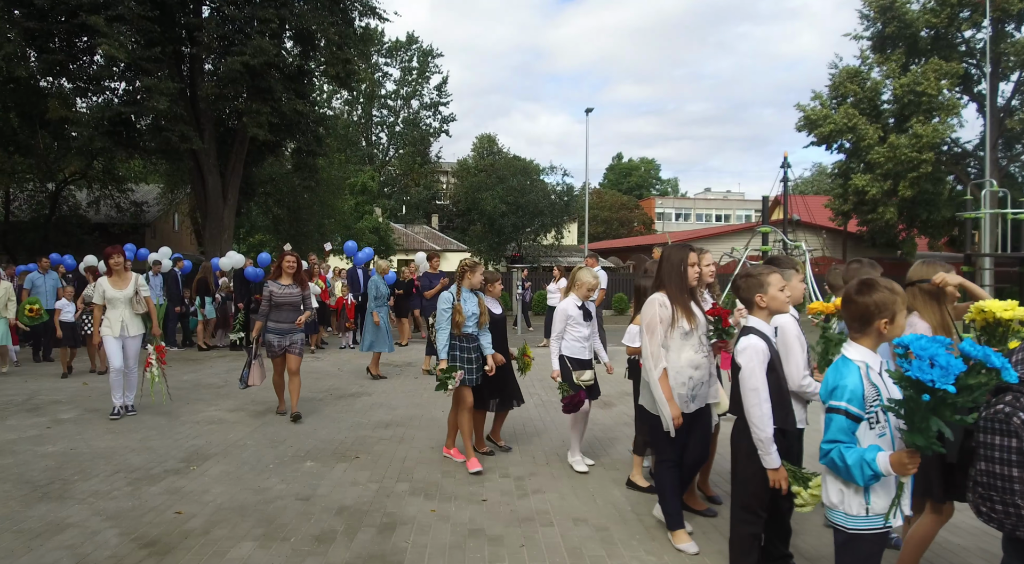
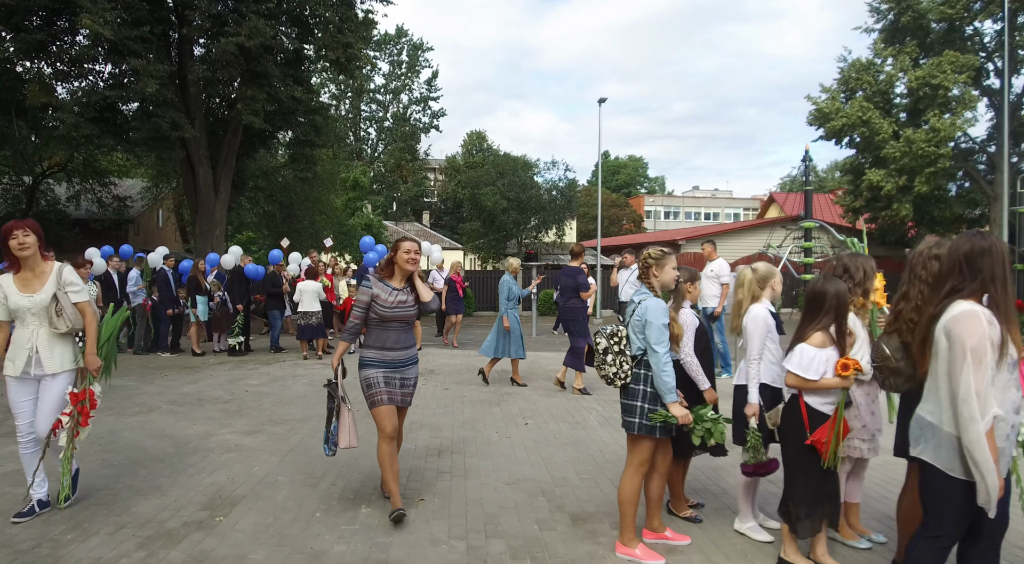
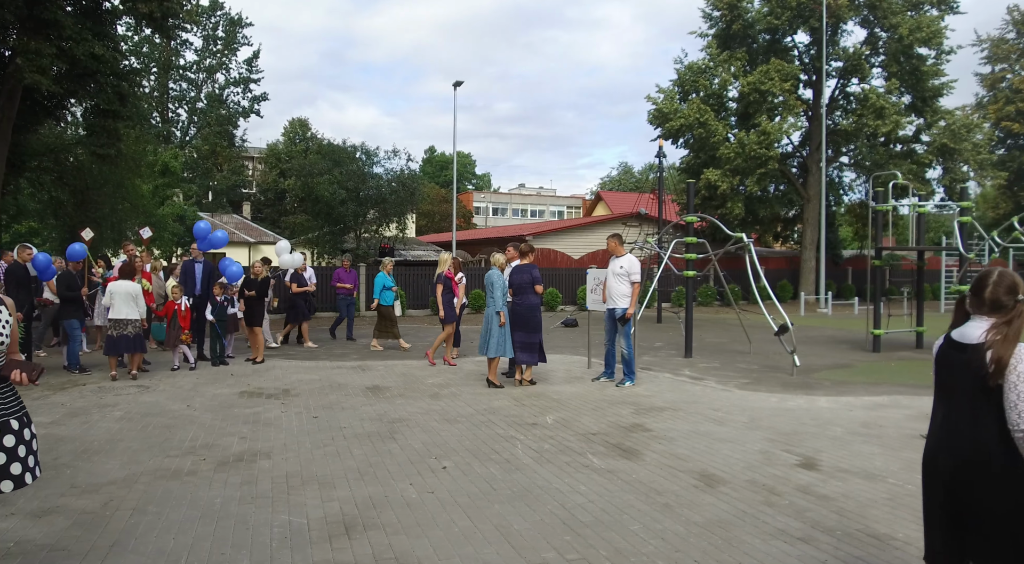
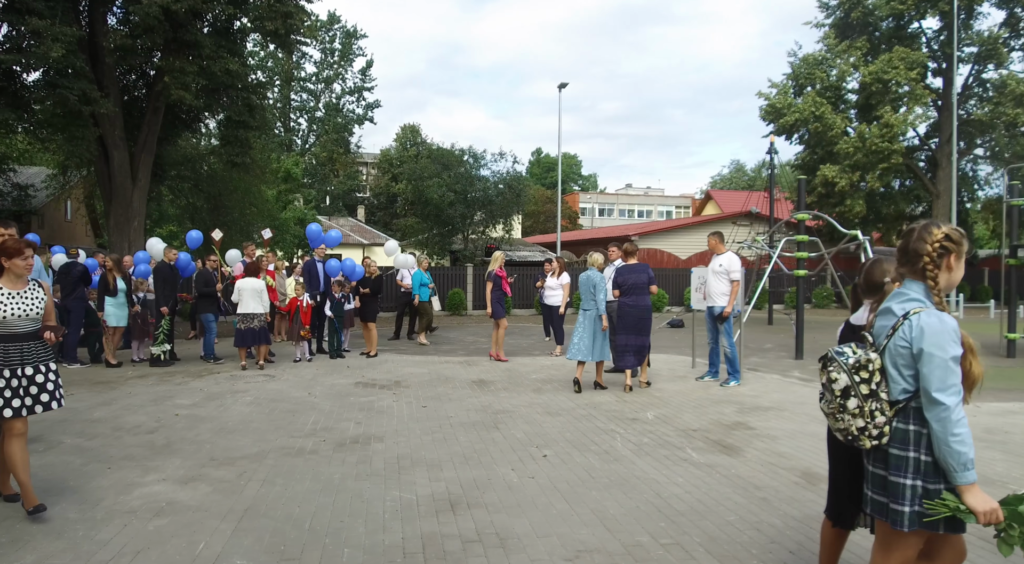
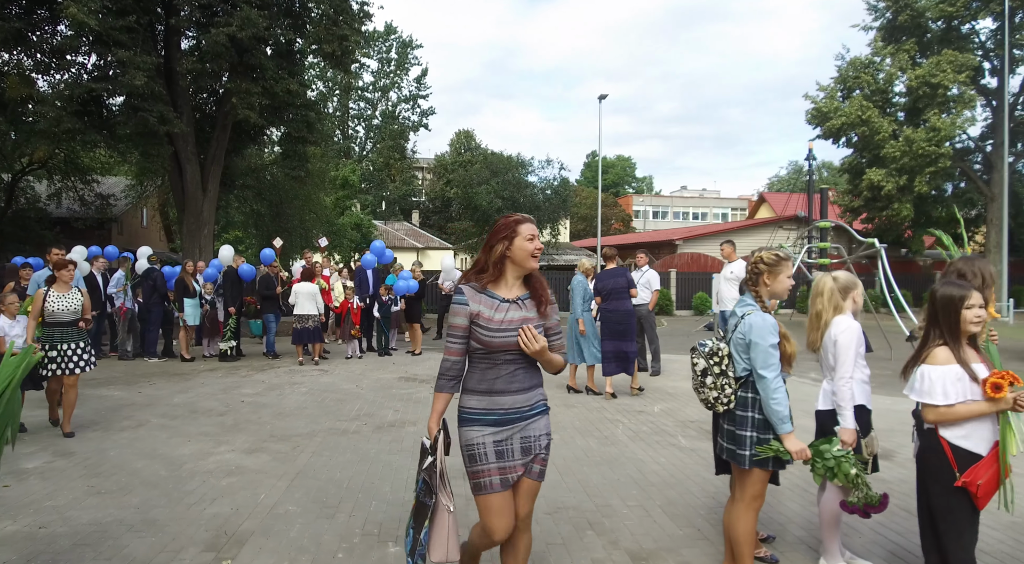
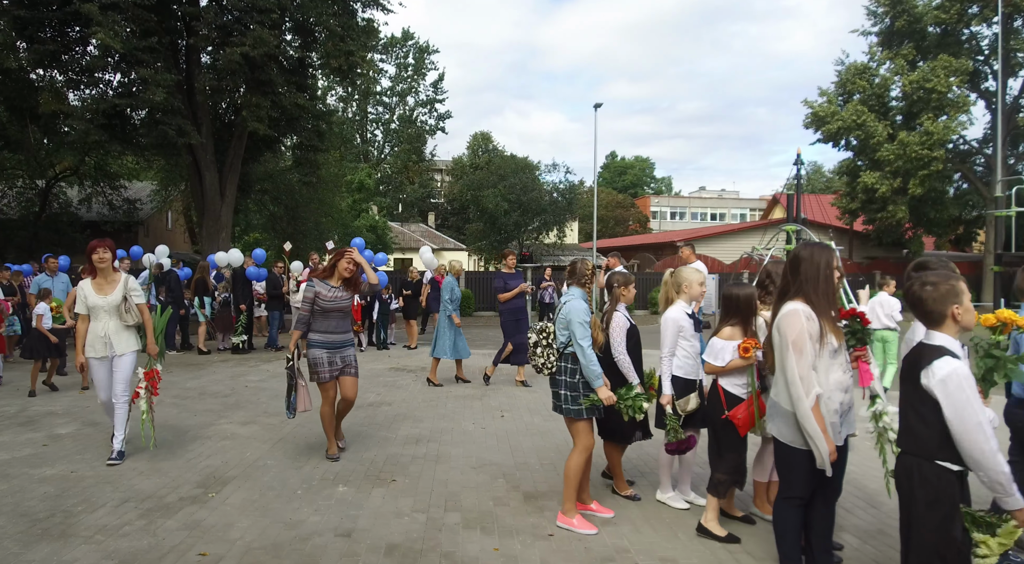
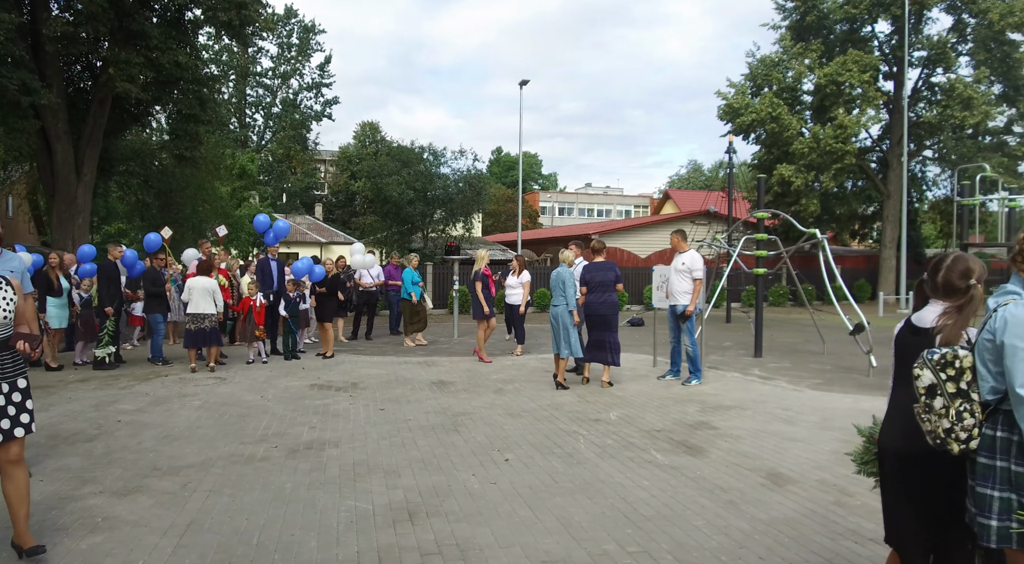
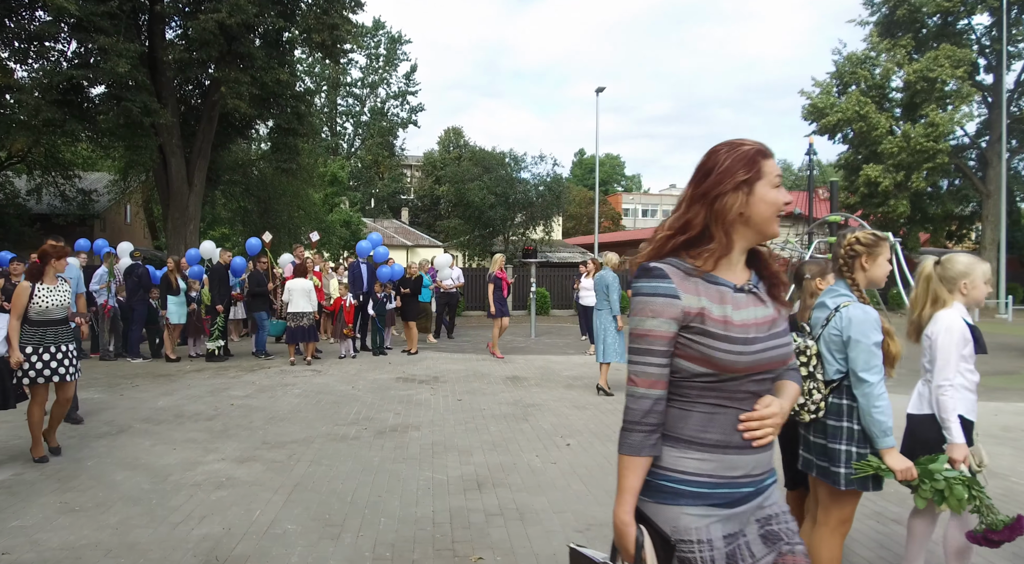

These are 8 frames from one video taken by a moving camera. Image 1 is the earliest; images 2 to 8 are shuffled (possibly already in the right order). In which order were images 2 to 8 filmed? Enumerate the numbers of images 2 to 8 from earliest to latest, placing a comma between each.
6, 2, 5, 8, 4, 7, 3
